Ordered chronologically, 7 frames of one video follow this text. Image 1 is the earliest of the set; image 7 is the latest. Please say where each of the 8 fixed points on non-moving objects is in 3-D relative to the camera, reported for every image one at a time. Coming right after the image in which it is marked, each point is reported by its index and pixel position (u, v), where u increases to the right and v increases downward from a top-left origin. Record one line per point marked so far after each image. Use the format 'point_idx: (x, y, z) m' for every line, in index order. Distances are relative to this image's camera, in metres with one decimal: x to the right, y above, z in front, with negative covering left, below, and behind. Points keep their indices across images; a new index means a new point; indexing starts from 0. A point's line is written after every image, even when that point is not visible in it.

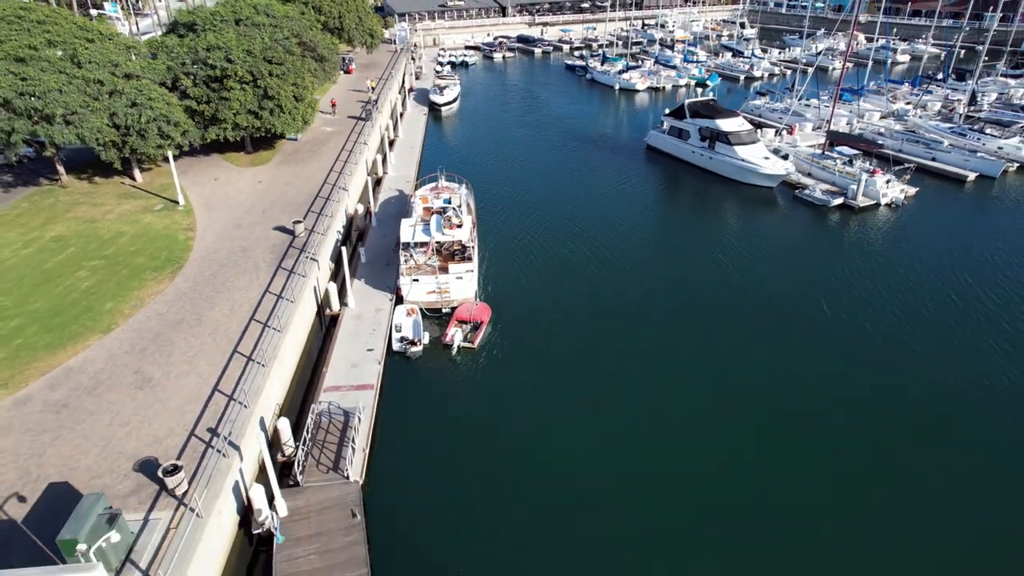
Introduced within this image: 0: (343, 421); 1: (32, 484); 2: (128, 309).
0: (-4.7, -3.7, +17.3) m
1: (-10.6, -4.3, +13.5) m
2: (-12.3, -0.7, +19.6) m
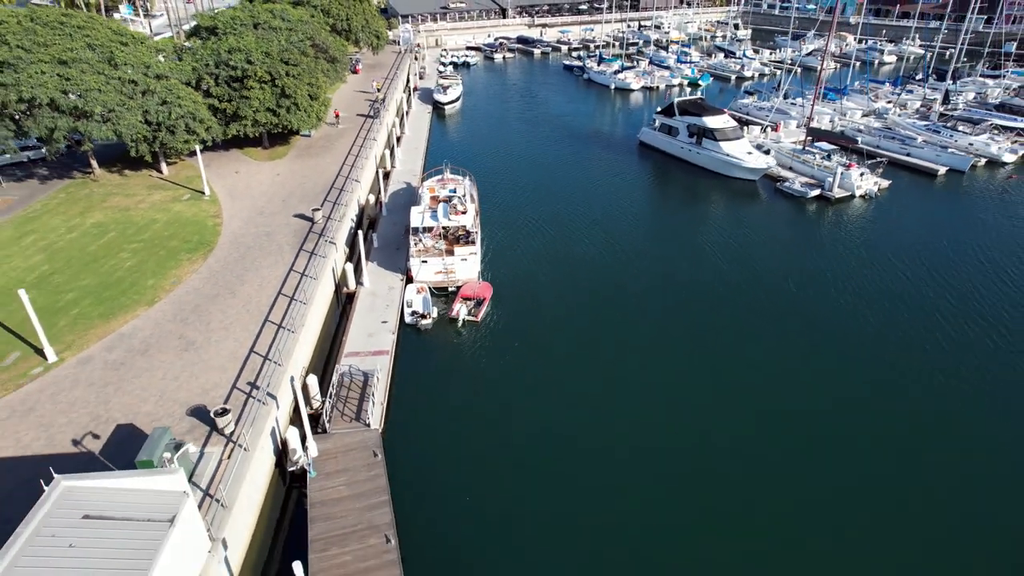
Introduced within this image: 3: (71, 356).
0: (-4.8, -2.9, +19.6) m
1: (-10.6, -3.5, +15.9) m
2: (-12.3, +0.1, +21.9) m
3: (-13.2, -2.1, +18.2) m
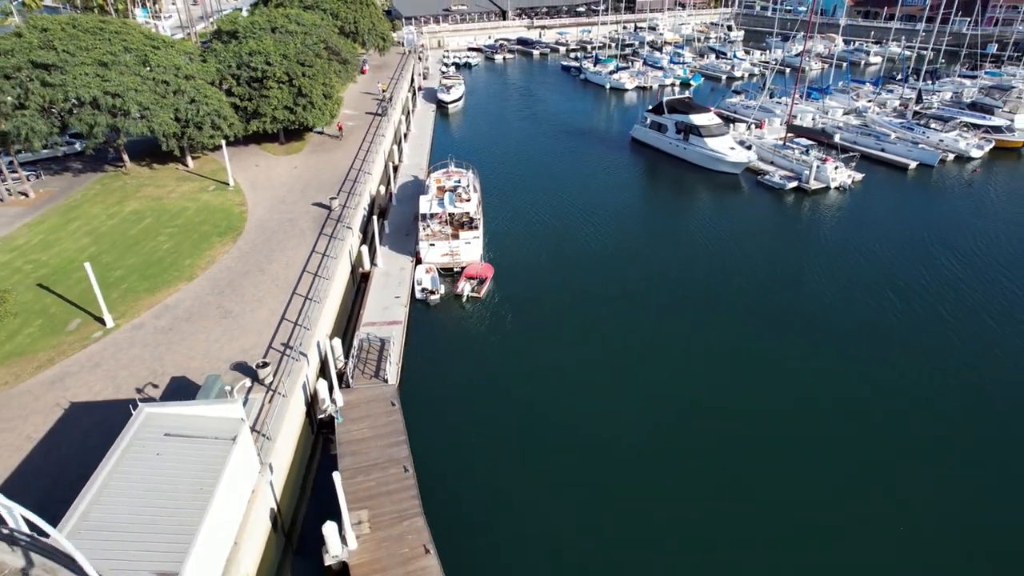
0: (-4.8, -2.0, +22.2) m
1: (-10.6, -2.7, +18.5) m
2: (-12.3, +1.0, +24.5) m
3: (-13.2, -1.2, +20.9) m
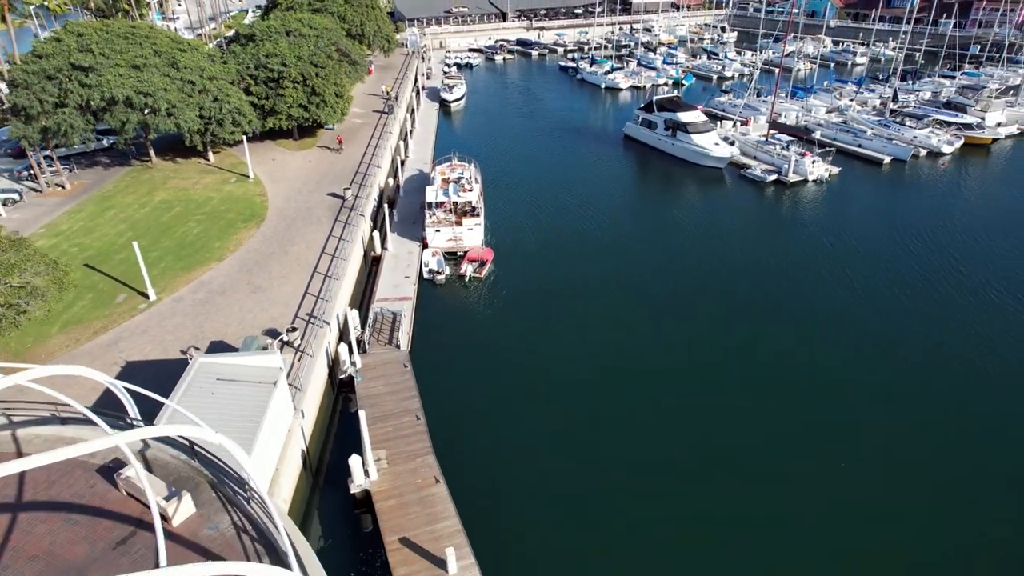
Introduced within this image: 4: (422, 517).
0: (-4.9, -1.2, +24.8) m
1: (-10.7, -1.8, +21.1) m
2: (-12.4, +1.8, +27.1) m
3: (-13.3, -0.3, +23.5) m
4: (-2.4, -6.0, +16.2) m
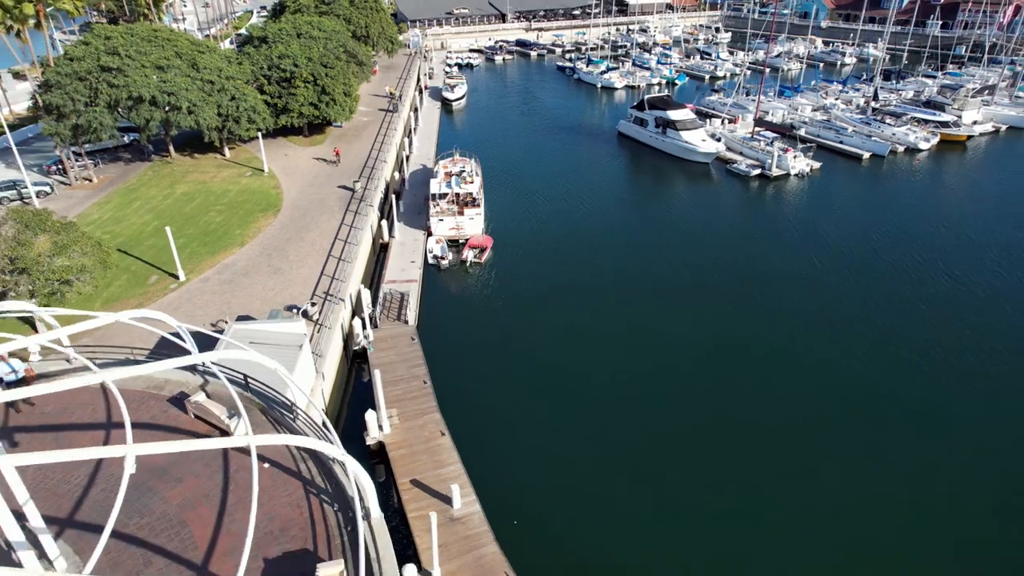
0: (-5.0, -0.4, +27.1) m
1: (-10.8, -1.0, +23.4) m
2: (-12.5, +2.6, +29.4) m
3: (-13.4, +0.4, +25.7) m
4: (-2.5, -5.3, +18.4) m
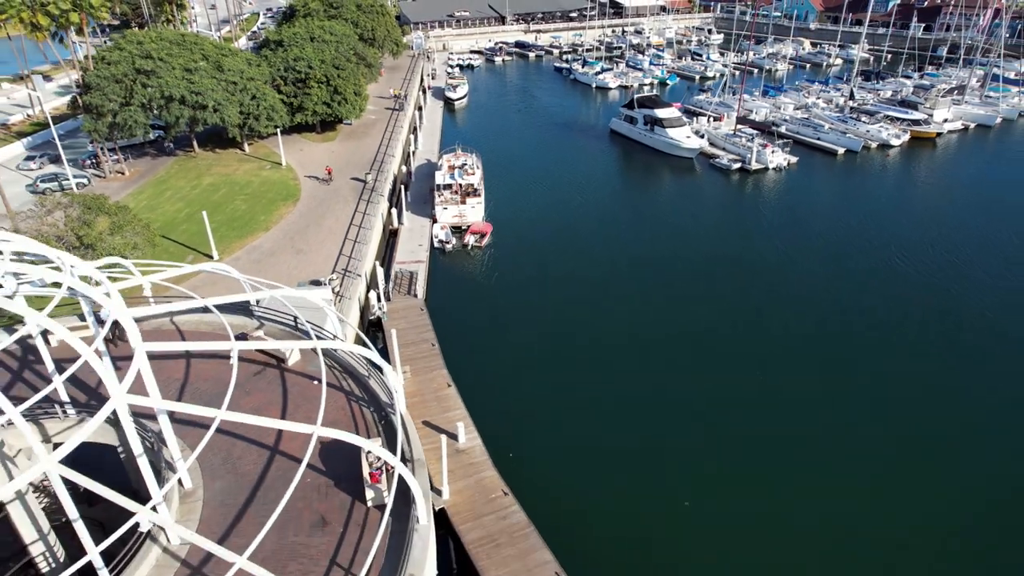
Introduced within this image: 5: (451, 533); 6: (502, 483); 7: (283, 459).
0: (-5.1, +0.6, +30.3) m
1: (-10.9, 0.0, +26.6) m
2: (-12.7, +3.6, +32.6) m
3: (-13.5, +1.4, +28.9) m
4: (-2.6, -4.3, +21.6) m
5: (-1.8, -7.2, +17.9) m
6: (-0.3, -6.0, +19.0) m
7: (-5.1, -3.7, +13.7) m
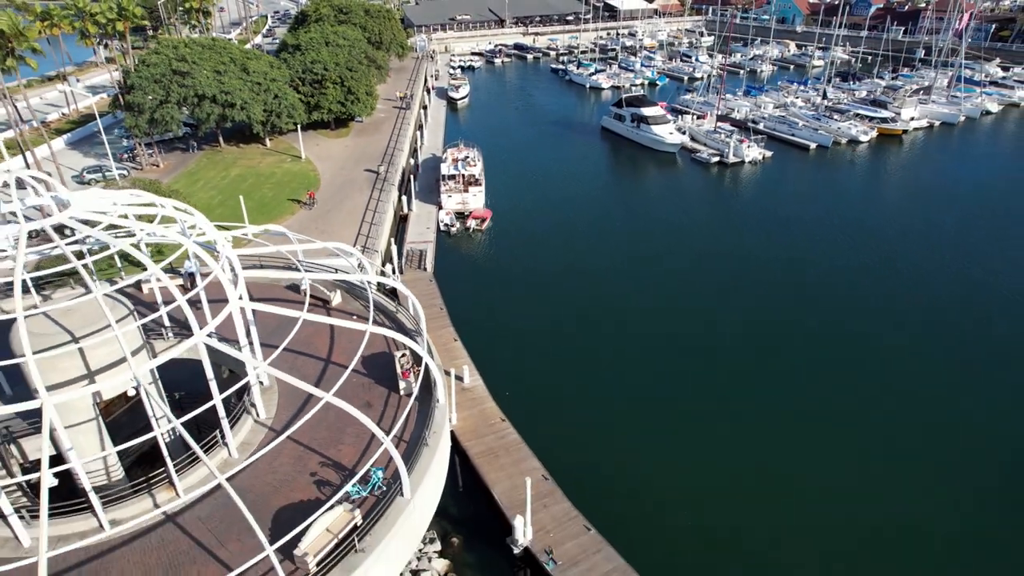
0: (-5.3, +1.9, +34.4) m
1: (-11.1, +1.3, +30.7) m
2: (-12.8, +4.9, +36.7) m
3: (-13.7, +2.8, +33.0) m
4: (-2.8, -2.9, +25.7) m
5: (-2.0, -5.8, +22.0) m
6: (-0.5, -4.7, +23.1) m
7: (-5.2, -2.4, +17.8) m
